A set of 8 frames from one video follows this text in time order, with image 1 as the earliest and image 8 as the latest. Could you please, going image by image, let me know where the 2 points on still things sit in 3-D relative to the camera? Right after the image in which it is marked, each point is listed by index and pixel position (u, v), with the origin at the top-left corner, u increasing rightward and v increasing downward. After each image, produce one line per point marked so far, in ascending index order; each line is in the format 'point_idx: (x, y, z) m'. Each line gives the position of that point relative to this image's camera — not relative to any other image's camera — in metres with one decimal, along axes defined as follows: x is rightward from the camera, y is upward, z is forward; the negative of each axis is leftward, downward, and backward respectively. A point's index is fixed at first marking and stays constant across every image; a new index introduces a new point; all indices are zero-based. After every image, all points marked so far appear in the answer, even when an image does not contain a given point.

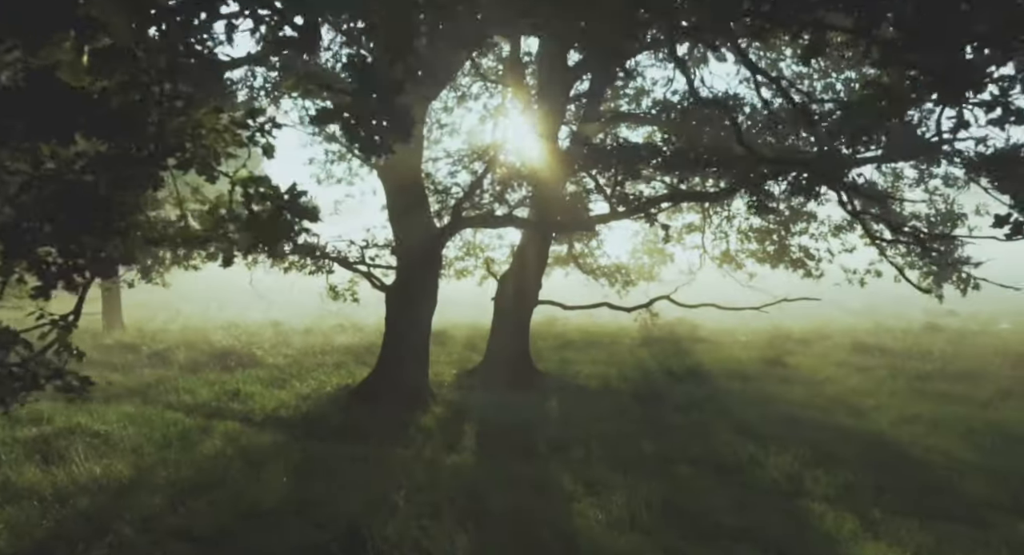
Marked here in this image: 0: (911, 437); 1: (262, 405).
0: (+5.4, -2.1, +9.8) m
1: (-4.1, -2.1, +11.9) m
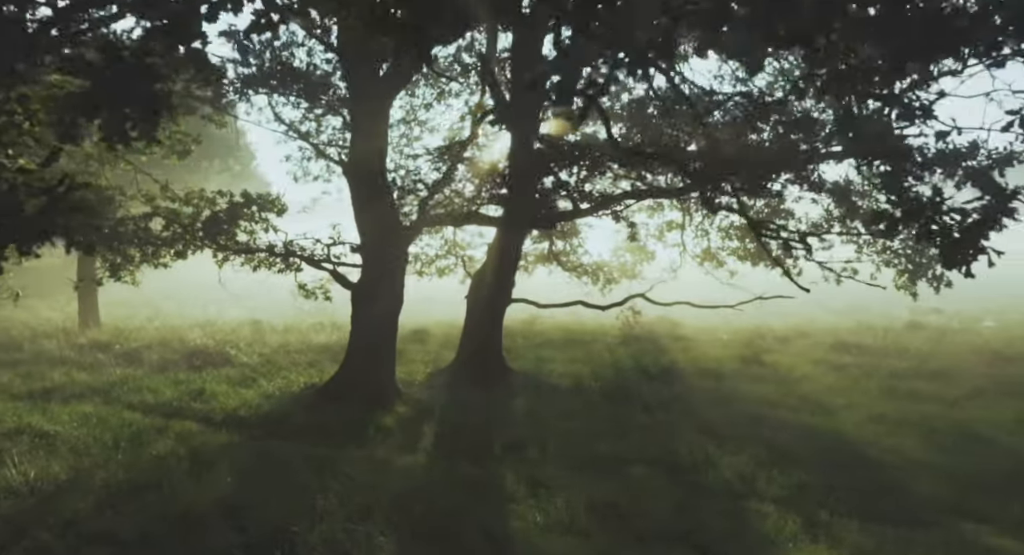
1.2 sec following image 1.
0: (+4.9, -2.1, +9.7) m
1: (-4.7, -2.1, +11.7) m
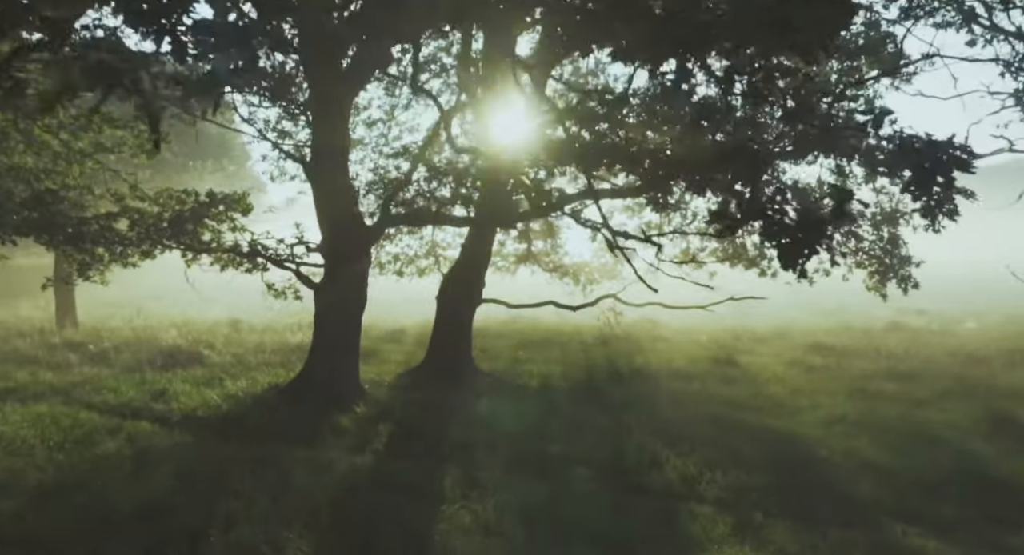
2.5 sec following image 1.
0: (+4.2, -2.1, +9.7) m
1: (-5.3, -2.1, +11.7) m
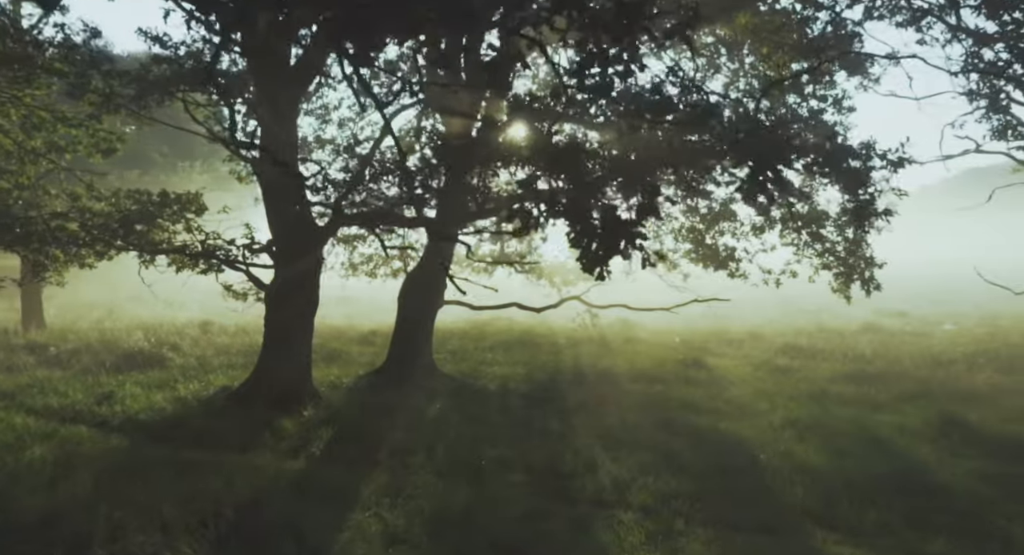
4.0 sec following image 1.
0: (+3.4, -2.1, +9.6) m
1: (-6.1, -2.1, +11.5) m
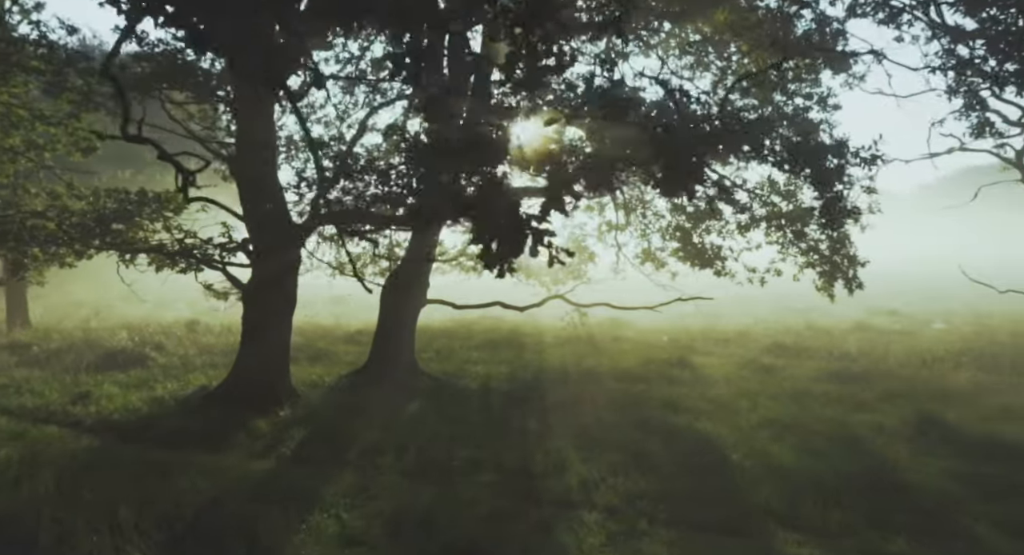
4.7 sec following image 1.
0: (+3.1, -2.1, +9.5) m
1: (-6.5, -2.1, +11.4) m
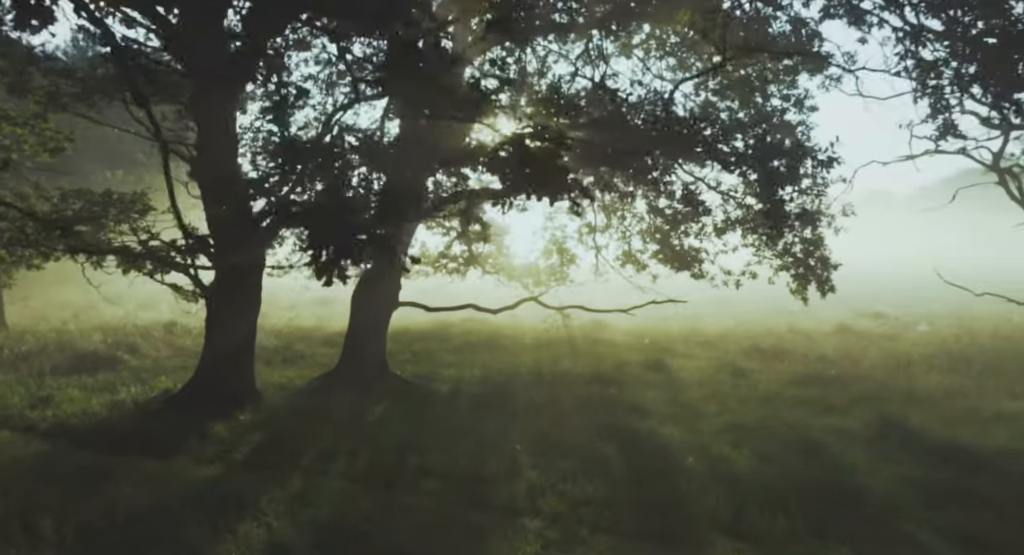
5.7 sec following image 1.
0: (+2.5, -2.2, +9.4) m
1: (-7.0, -2.1, +11.3) m
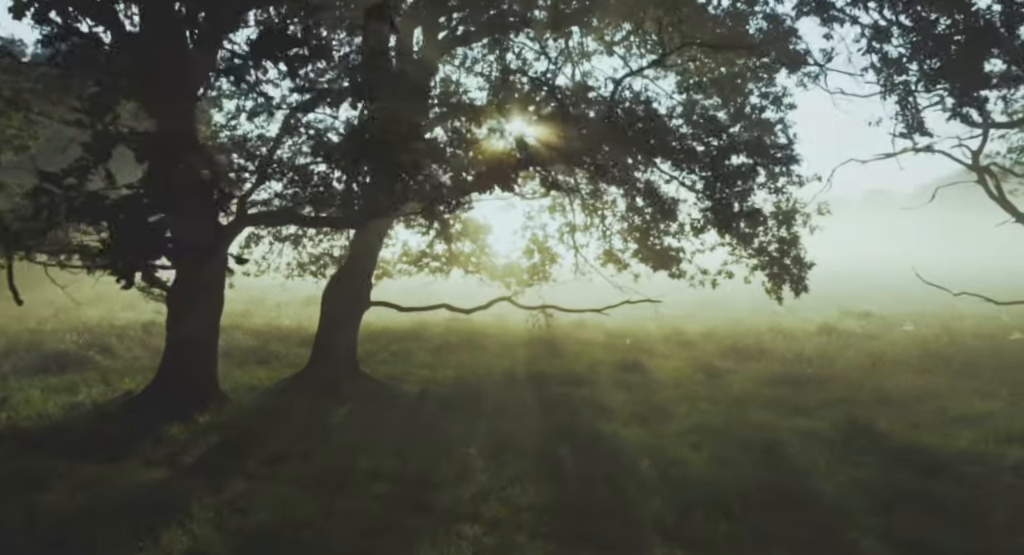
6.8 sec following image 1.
0: (+2.0, -2.2, +9.3) m
1: (-7.6, -2.1, +11.1) m
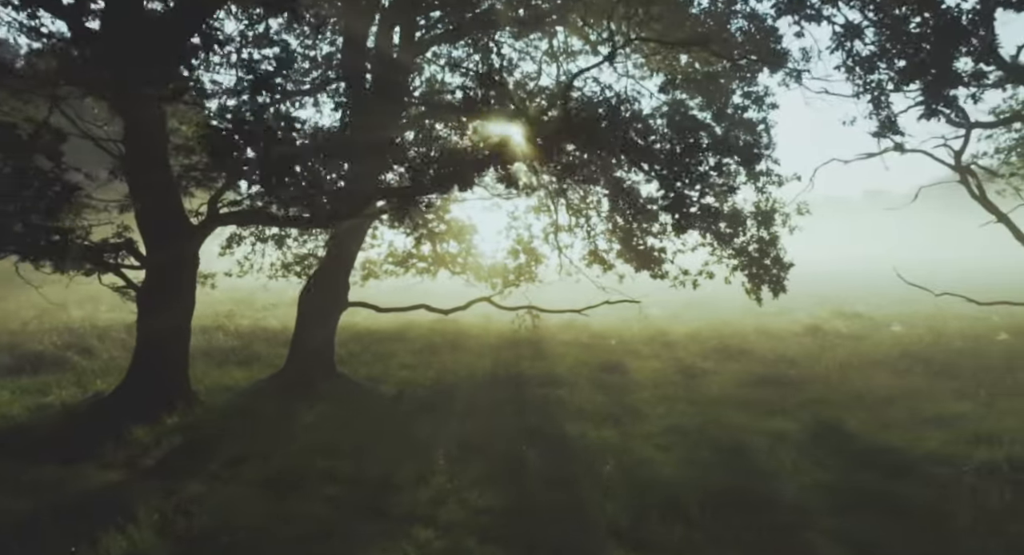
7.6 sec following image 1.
0: (+1.6, -2.2, +9.2) m
1: (-8.0, -2.1, +10.9) m
